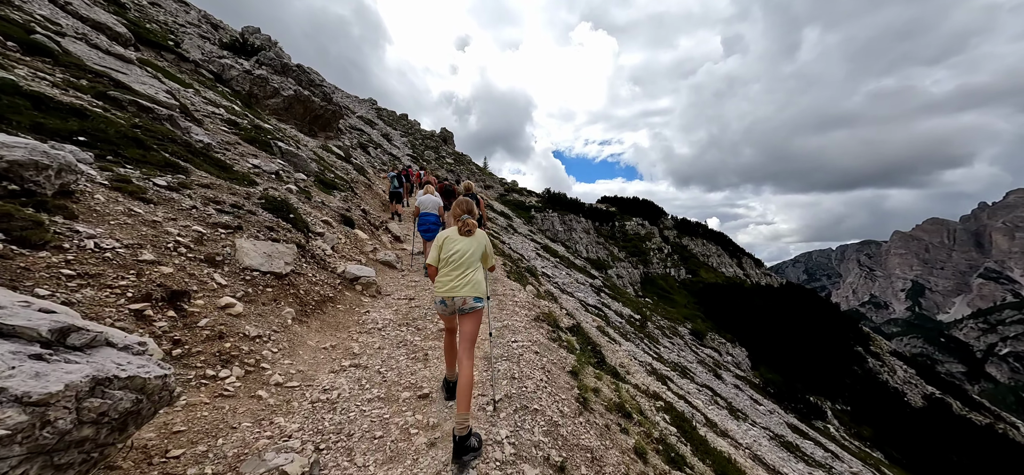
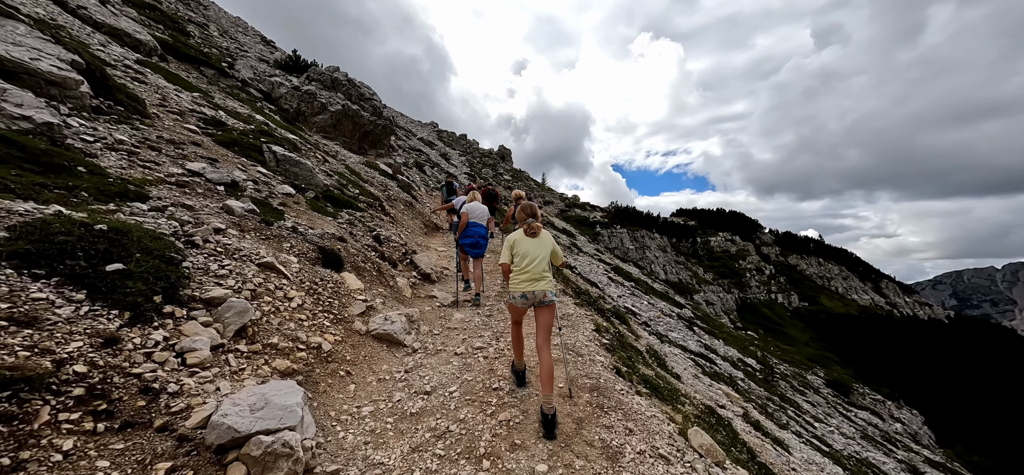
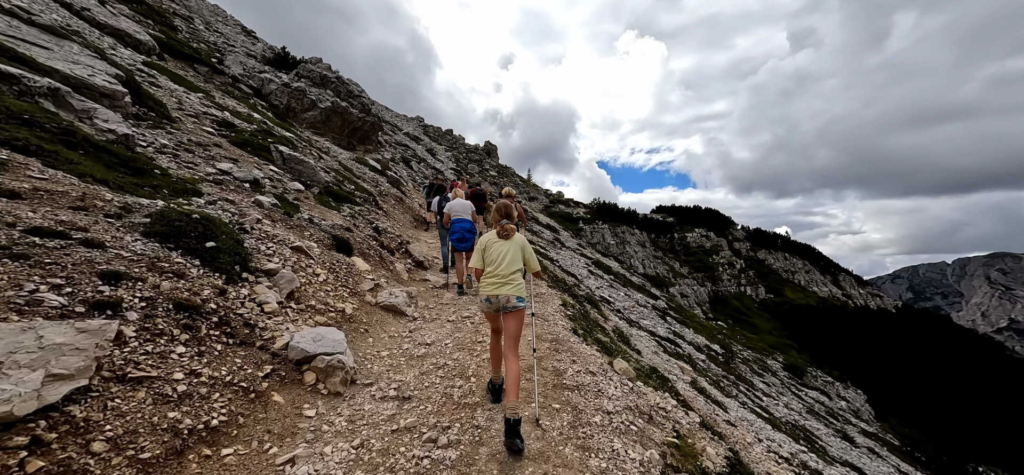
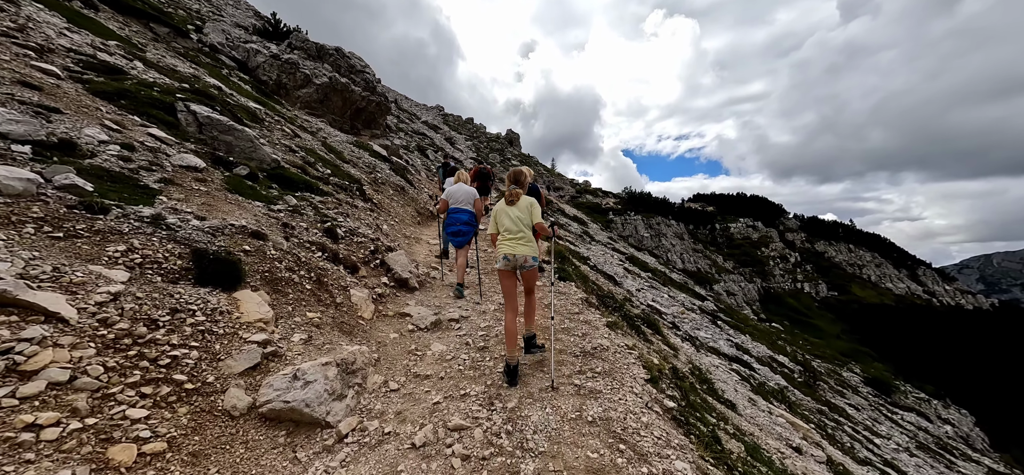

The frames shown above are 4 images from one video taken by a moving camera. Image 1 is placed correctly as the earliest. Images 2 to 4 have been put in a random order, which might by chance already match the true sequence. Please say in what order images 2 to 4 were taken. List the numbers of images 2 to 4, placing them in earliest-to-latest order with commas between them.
3, 2, 4
